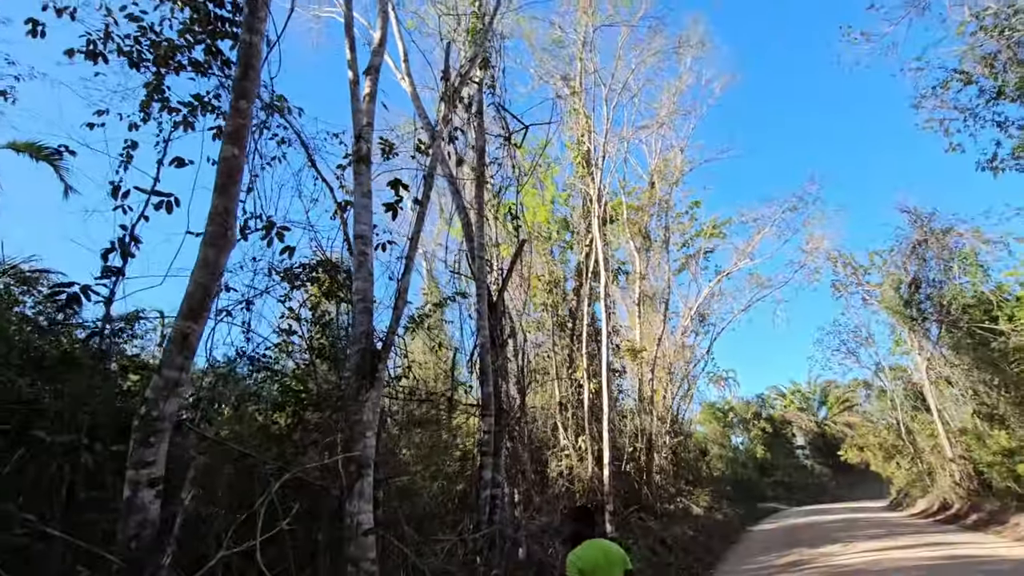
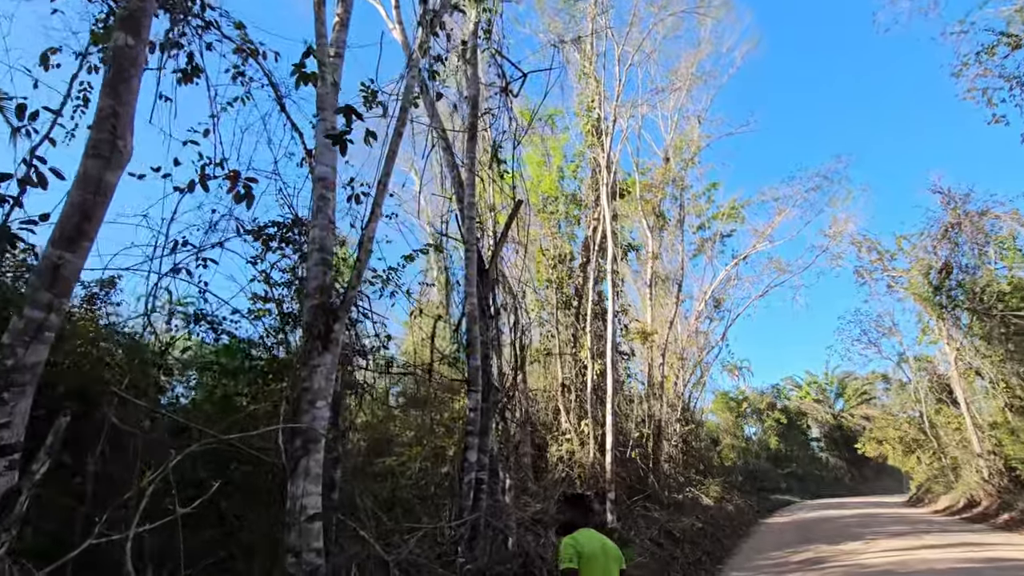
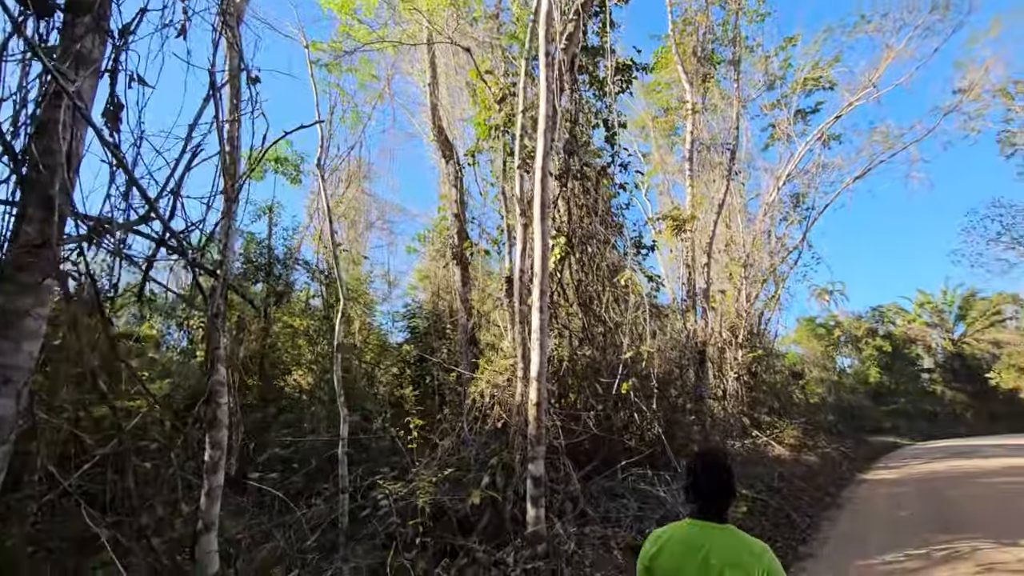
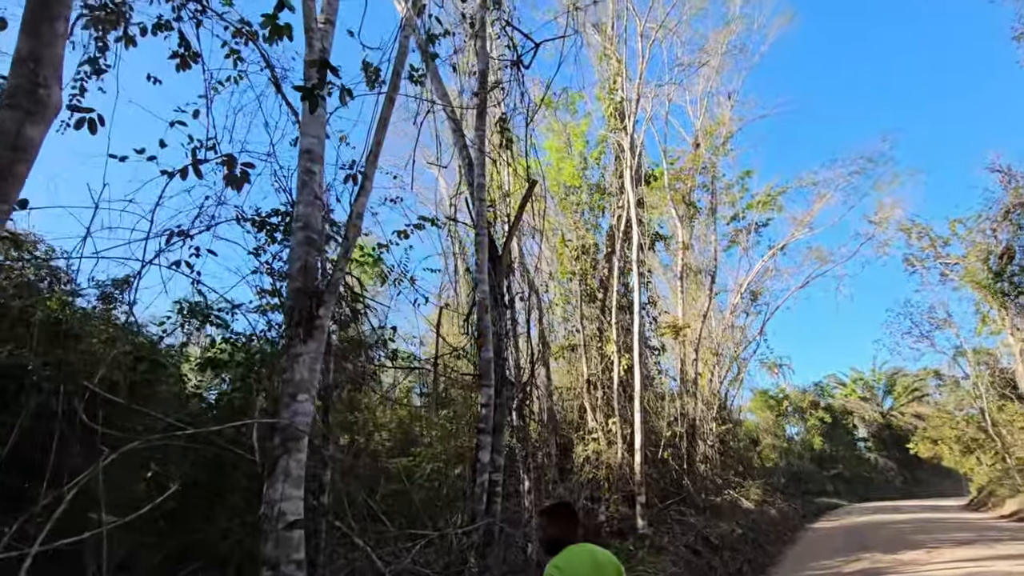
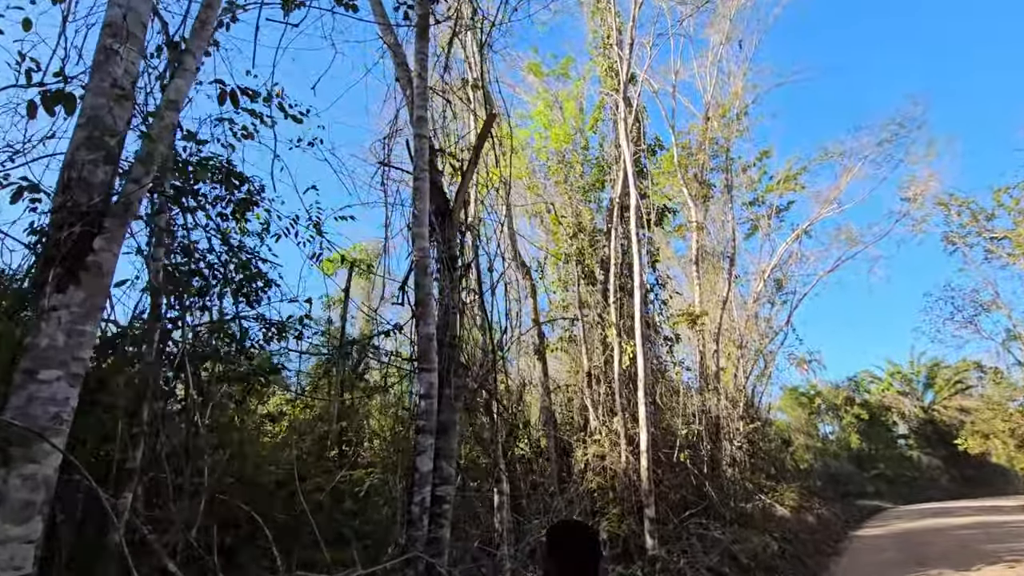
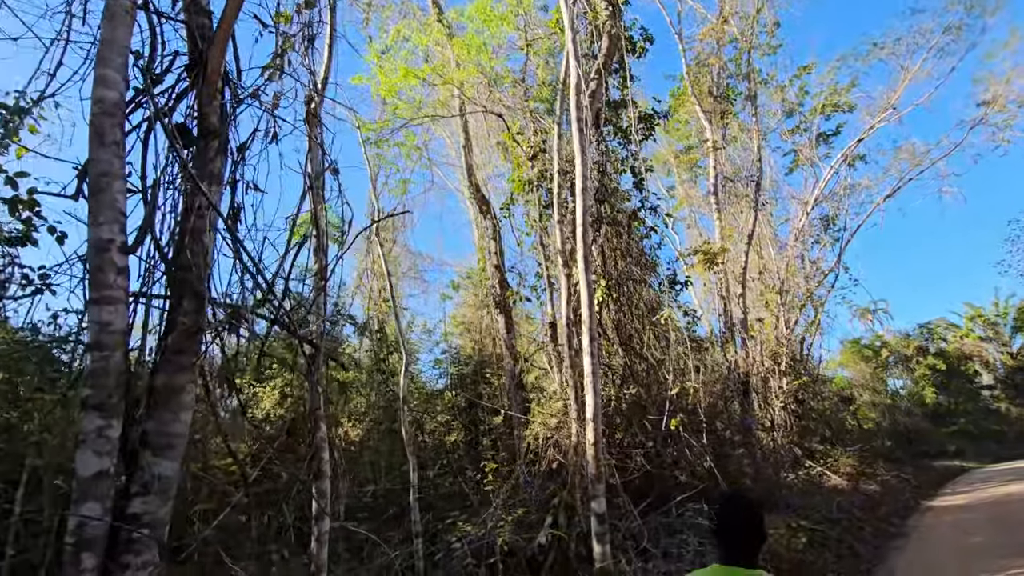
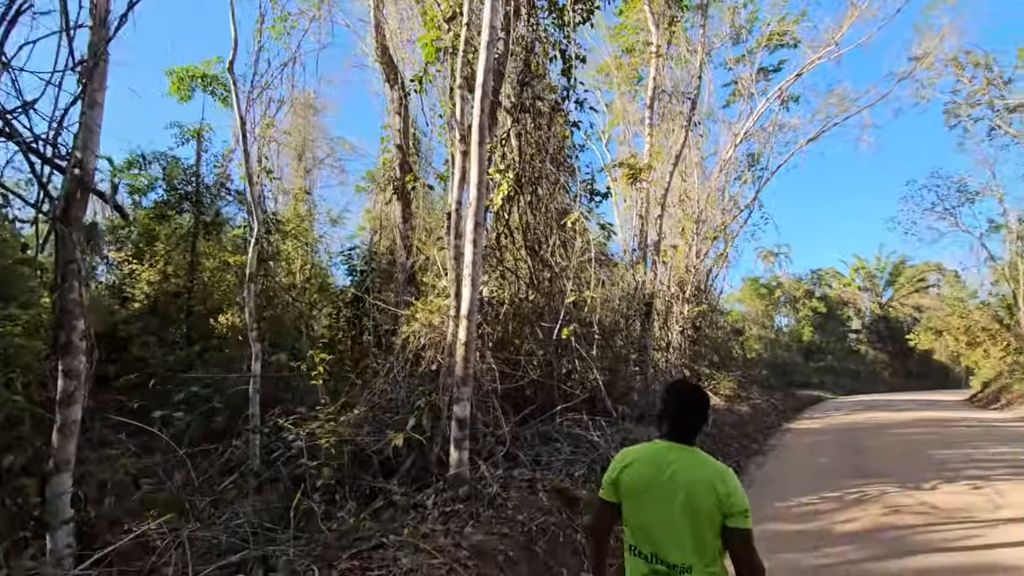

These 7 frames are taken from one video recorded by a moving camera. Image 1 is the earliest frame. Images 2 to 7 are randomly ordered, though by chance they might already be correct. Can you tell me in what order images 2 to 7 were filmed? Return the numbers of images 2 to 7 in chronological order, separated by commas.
2, 4, 5, 6, 3, 7
